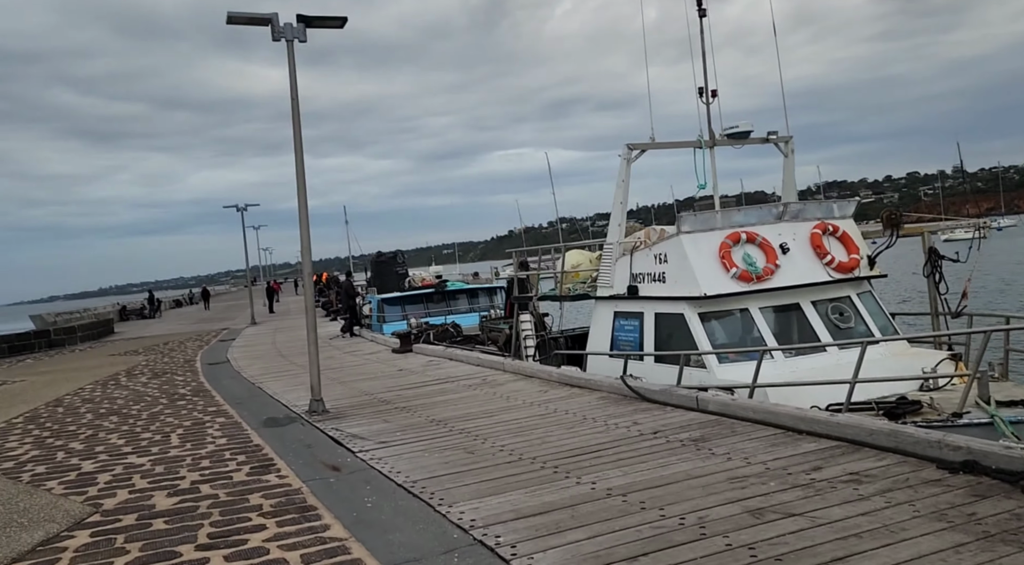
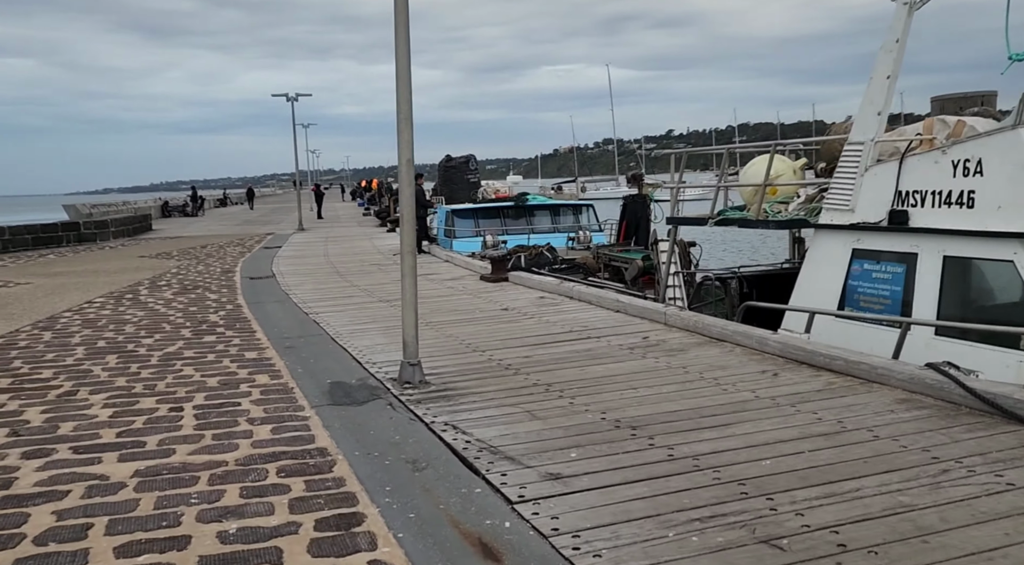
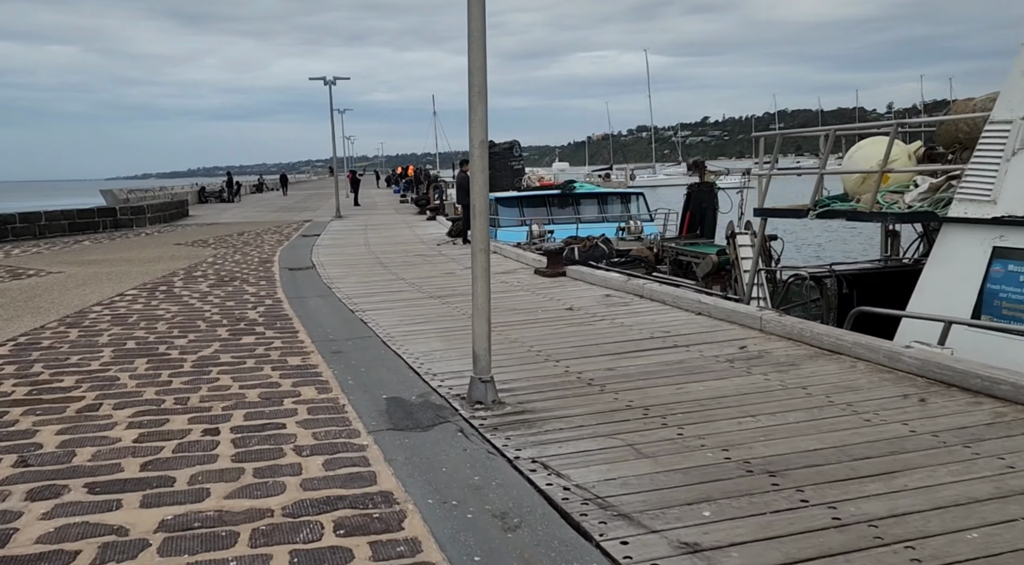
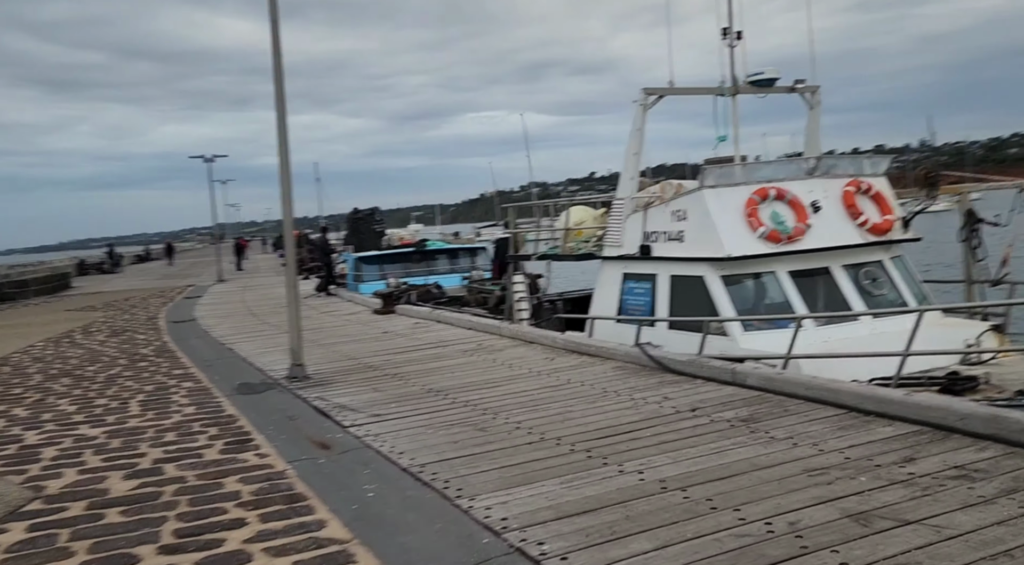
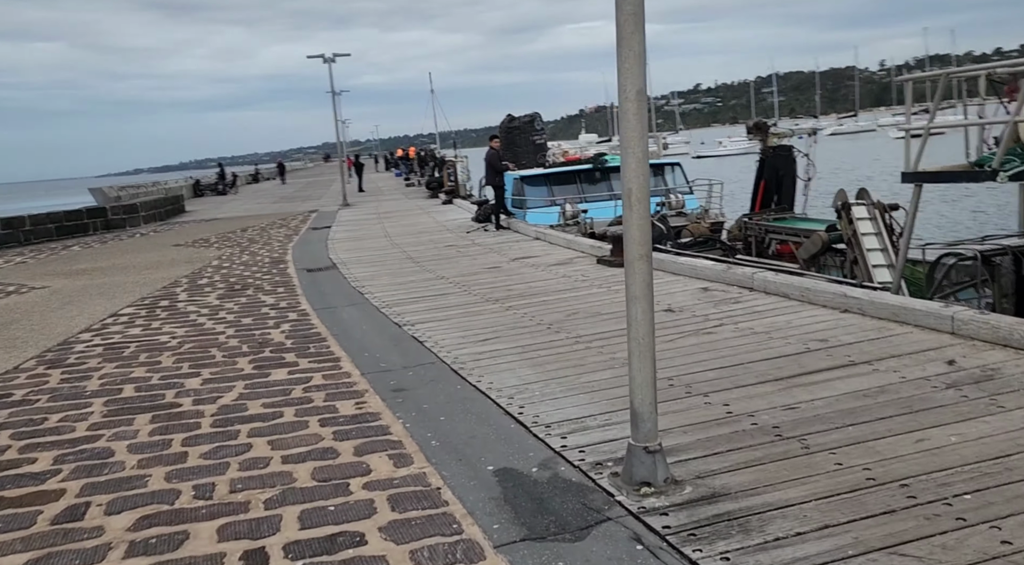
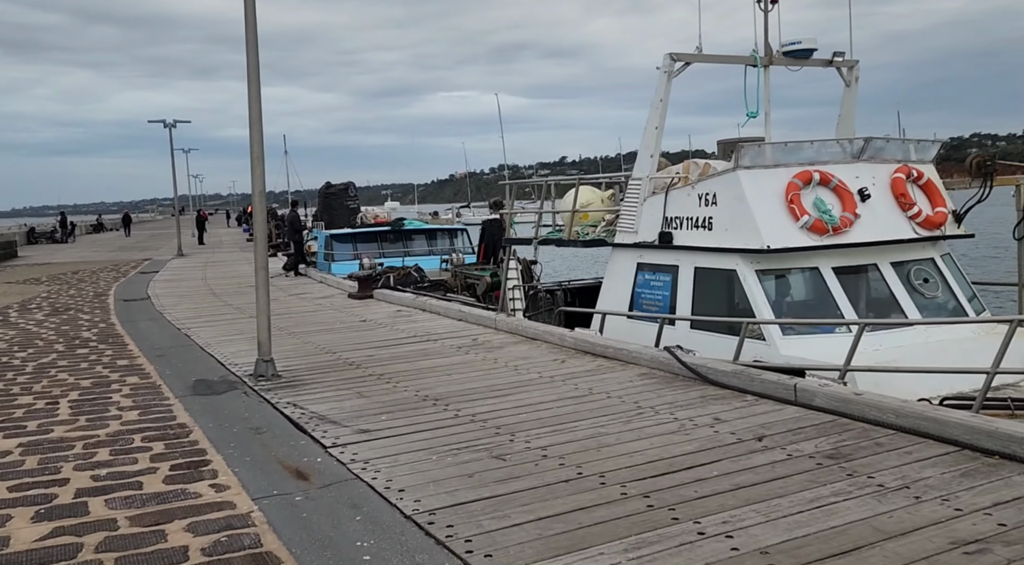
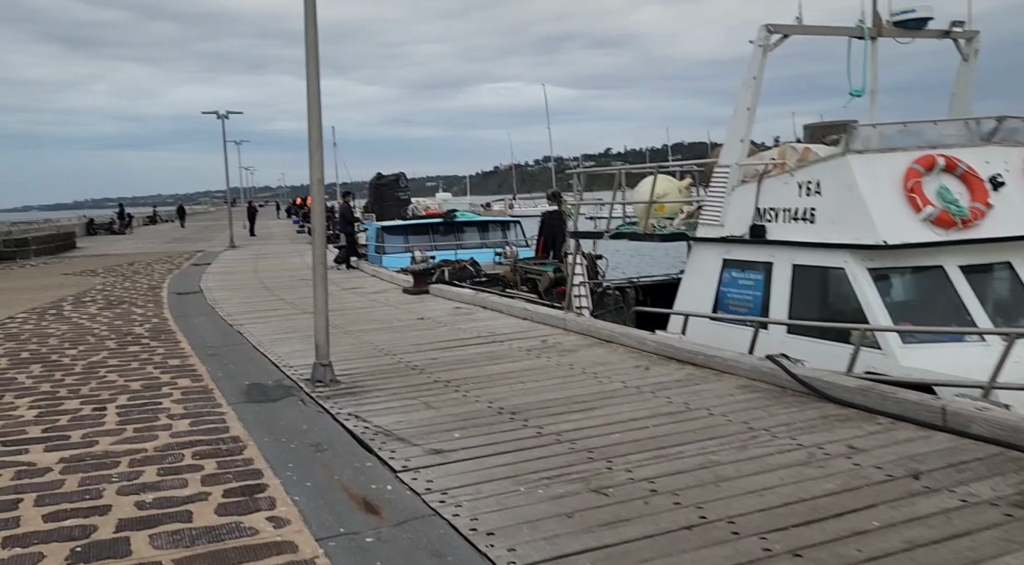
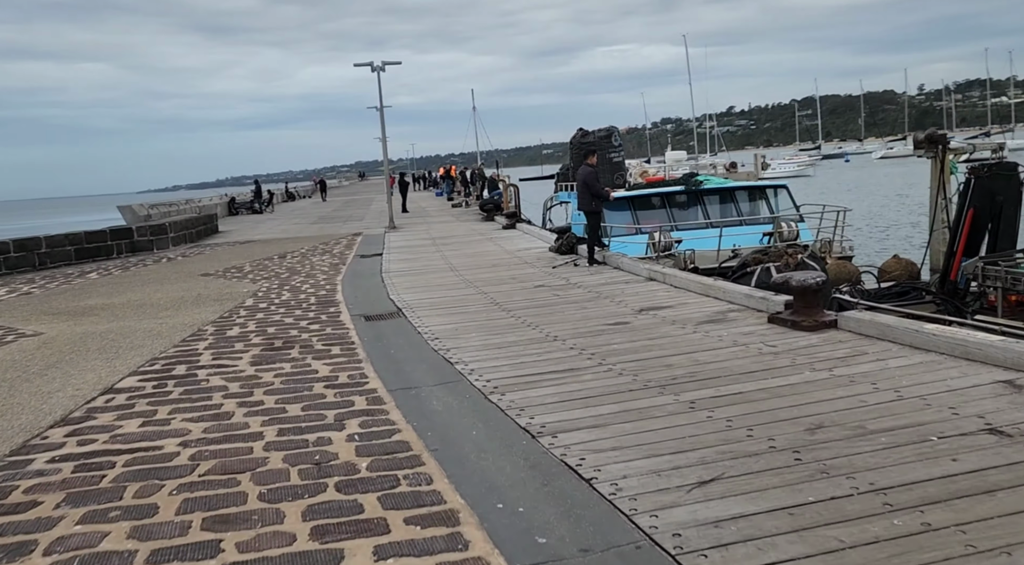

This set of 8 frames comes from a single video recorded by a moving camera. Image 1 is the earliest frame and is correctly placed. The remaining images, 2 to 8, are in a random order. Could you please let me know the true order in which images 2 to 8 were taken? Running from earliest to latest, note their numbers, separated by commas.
4, 6, 7, 2, 3, 5, 8
